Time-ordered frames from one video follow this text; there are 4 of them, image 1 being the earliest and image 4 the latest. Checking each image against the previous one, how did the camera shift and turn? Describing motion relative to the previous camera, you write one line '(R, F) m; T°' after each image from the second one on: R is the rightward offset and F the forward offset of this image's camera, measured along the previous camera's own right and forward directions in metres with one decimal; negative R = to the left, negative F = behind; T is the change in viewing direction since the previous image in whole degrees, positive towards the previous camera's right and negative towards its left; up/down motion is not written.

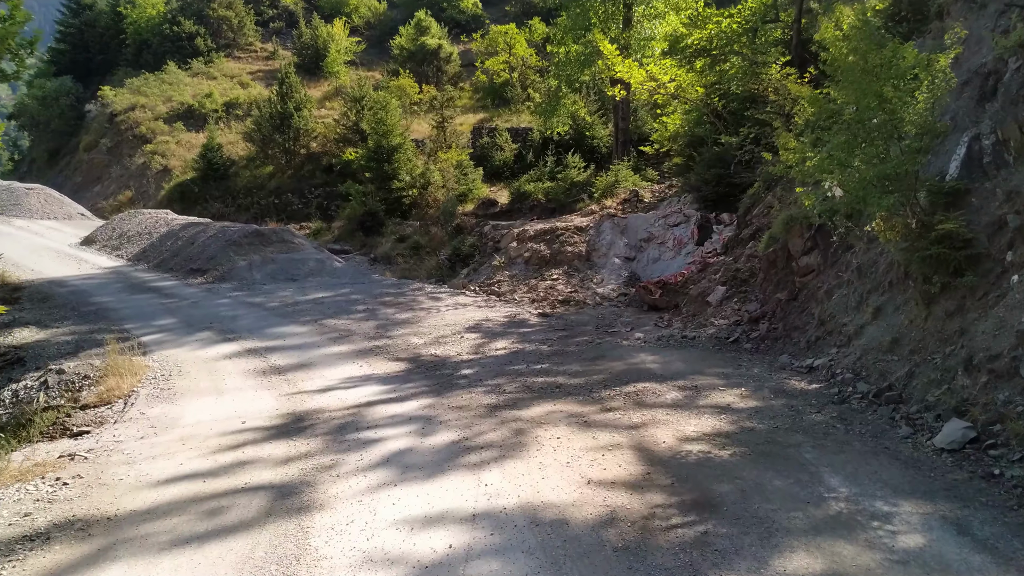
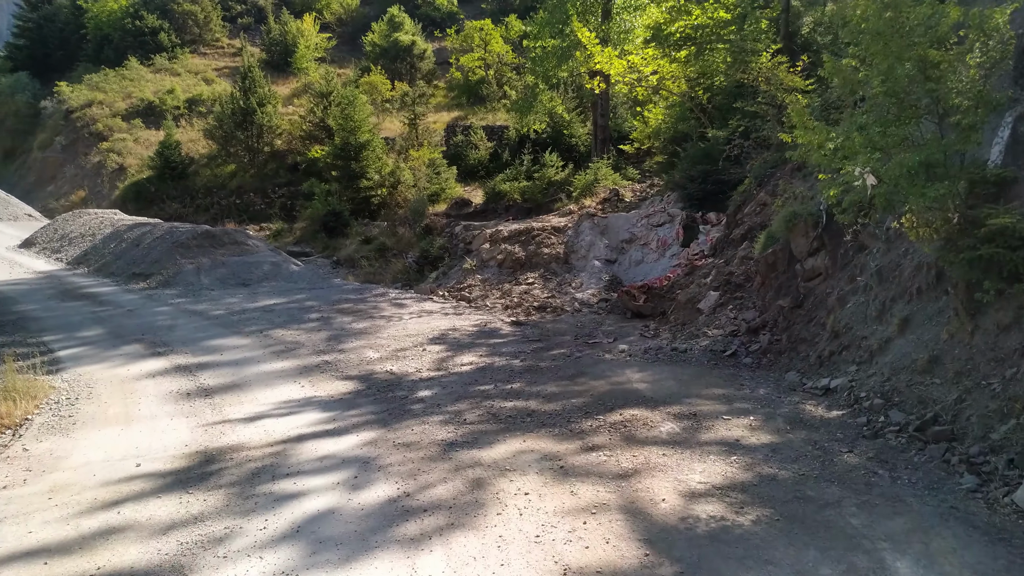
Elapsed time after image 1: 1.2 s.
(+0.1, +1.1) m; +2°
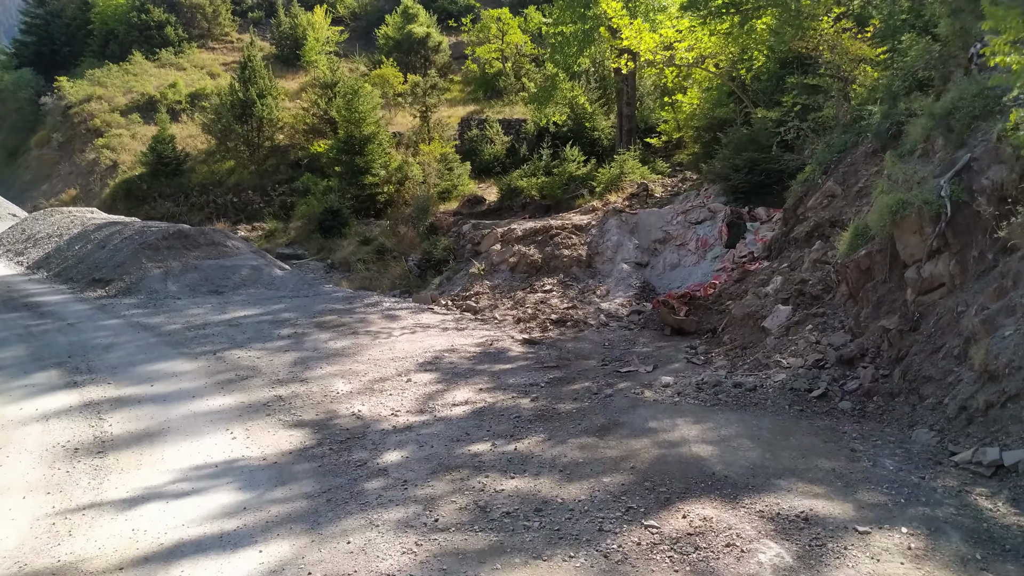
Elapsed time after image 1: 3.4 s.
(+0.1, +2.0) m; -2°
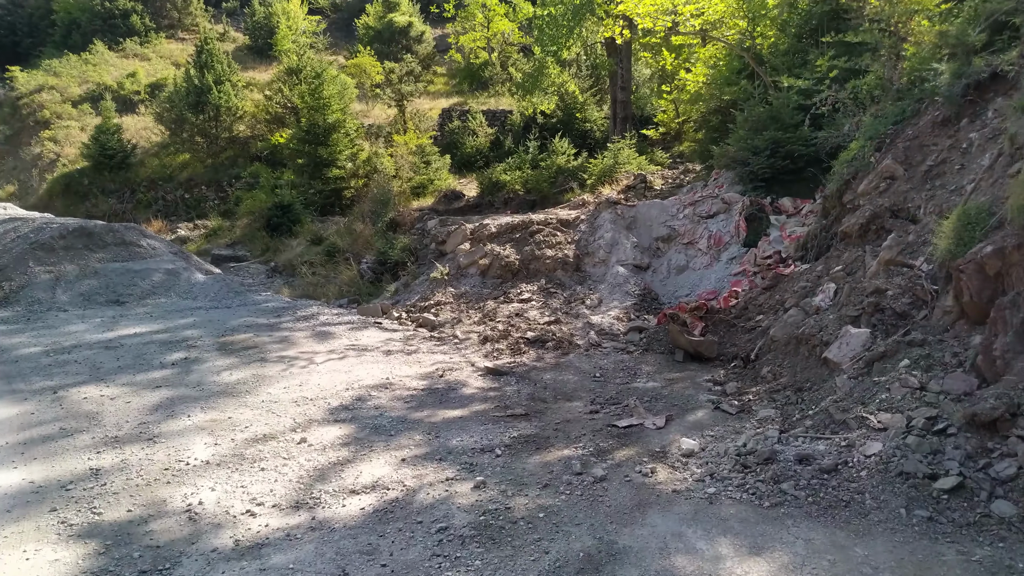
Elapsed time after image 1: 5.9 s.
(+0.3, +2.3) m; 0°
